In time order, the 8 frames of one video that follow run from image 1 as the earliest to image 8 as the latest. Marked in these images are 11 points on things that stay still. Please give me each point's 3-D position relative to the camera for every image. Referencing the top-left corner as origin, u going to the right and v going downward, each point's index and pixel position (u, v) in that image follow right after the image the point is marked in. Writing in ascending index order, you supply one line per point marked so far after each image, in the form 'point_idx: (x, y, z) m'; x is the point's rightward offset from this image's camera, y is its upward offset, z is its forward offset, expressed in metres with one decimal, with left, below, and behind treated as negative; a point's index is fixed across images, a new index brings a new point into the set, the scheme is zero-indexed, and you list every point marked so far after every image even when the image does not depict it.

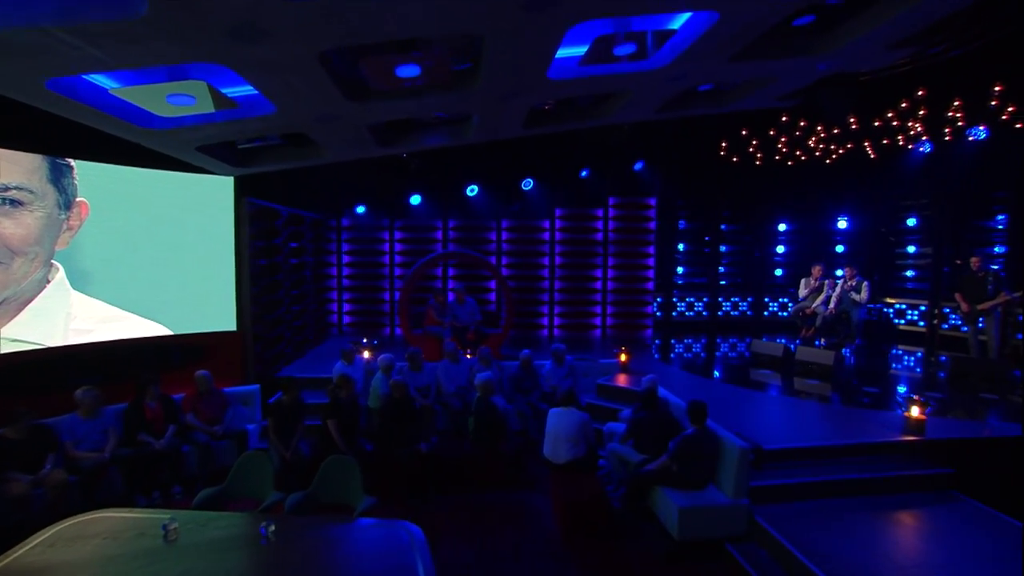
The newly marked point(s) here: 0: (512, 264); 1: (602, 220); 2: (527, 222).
0: (0.0, +0.6, +11.8) m
1: (+2.1, +1.6, +11.8) m
2: (+0.4, +1.6, +11.8) m
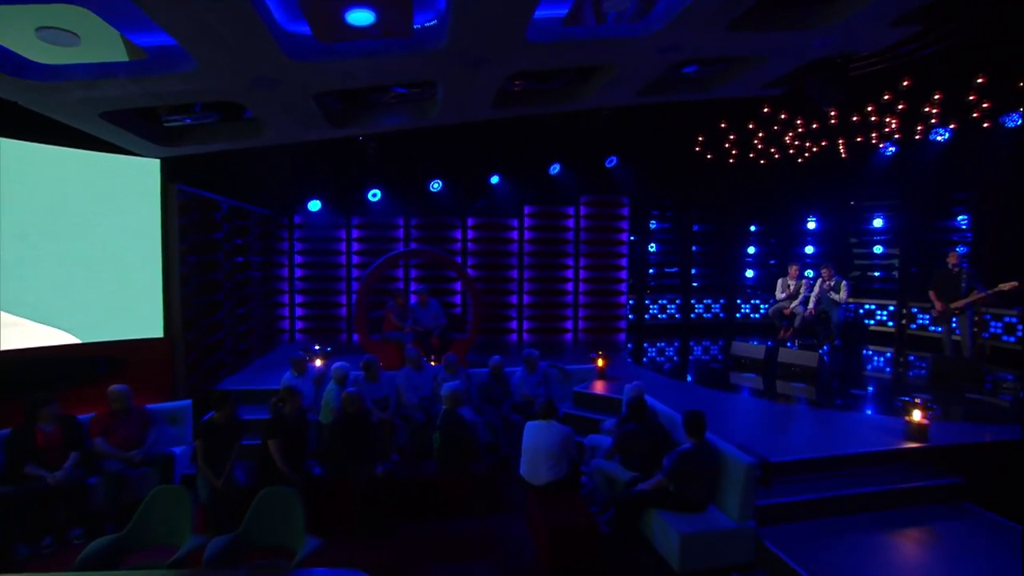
0: (-0.8, +0.5, +11.1) m
1: (+1.4, +1.6, +11.3) m
2: (-0.4, +1.5, +11.2) m
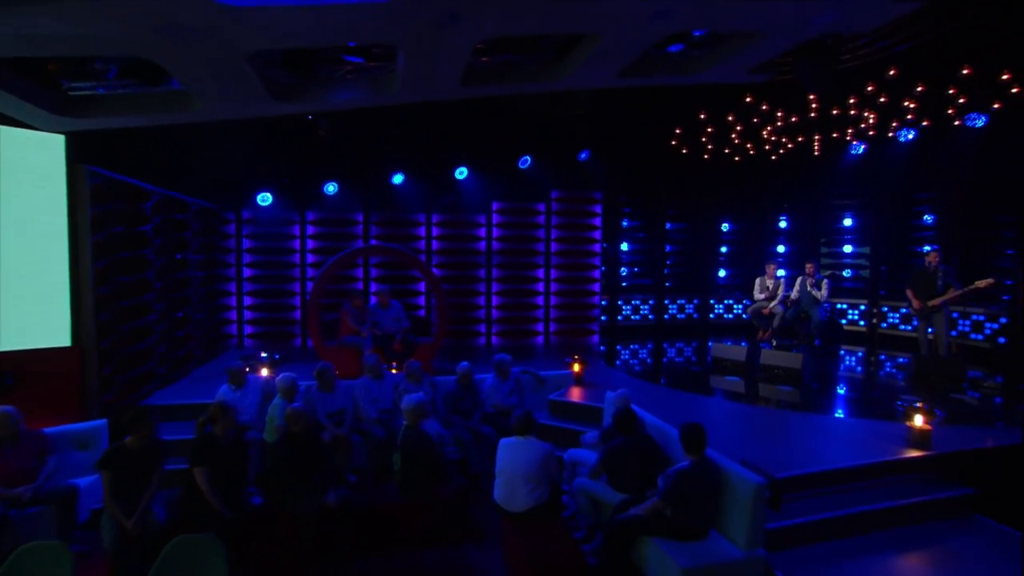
0: (-1.4, +0.5, +10.5) m
1: (+0.7, +1.6, +10.8) m
2: (-1.1, +1.5, +10.5) m
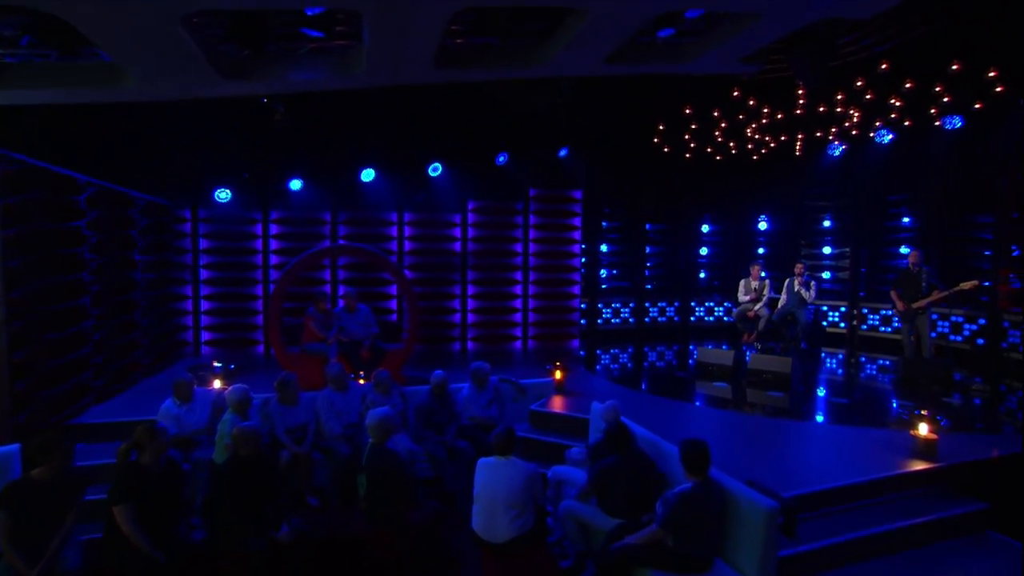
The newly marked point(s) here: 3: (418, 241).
0: (-1.9, +0.5, +9.9) m
1: (+0.2, +1.5, +10.4) m
2: (-1.6, +1.4, +10.0) m
3: (-1.9, +0.9, +9.9) m
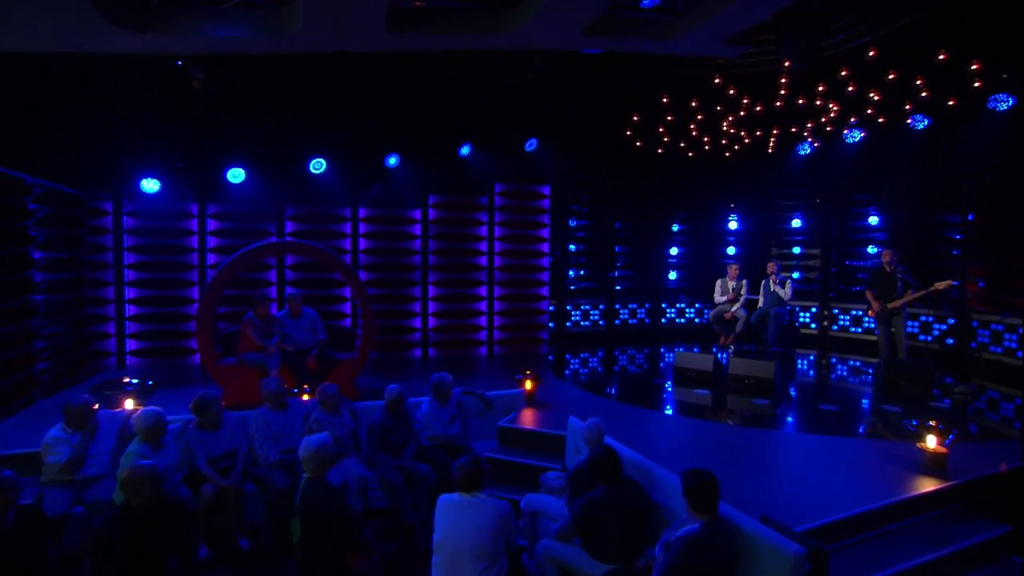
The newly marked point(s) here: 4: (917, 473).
0: (-2.6, +0.4, +9.1) m
1: (-0.5, +1.5, +9.7) m
2: (-2.2, +1.4, +9.2) m
3: (-2.5, +0.9, +9.1) m
4: (+3.4, -1.5, +4.1) m
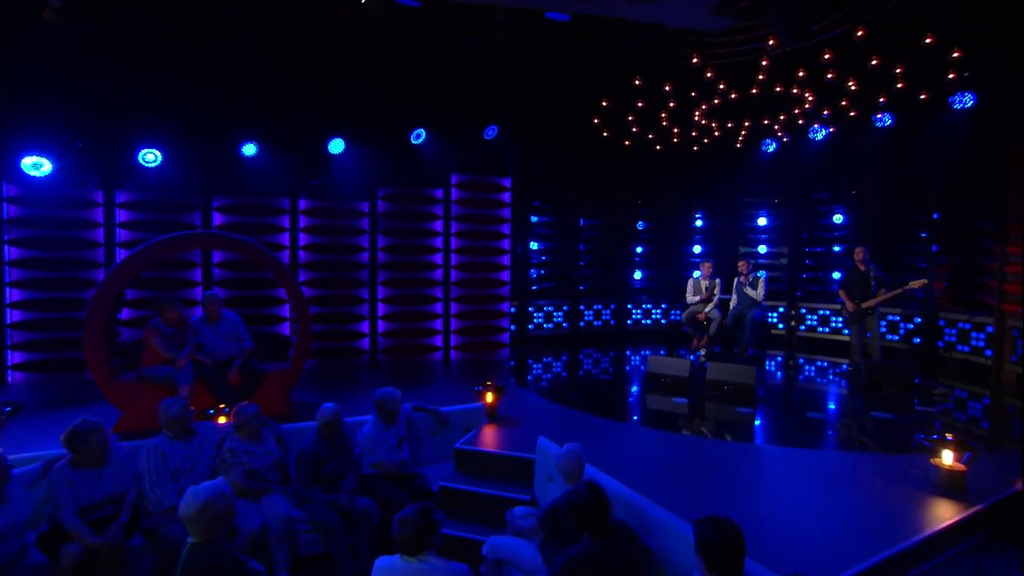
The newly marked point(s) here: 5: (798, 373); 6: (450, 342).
0: (-3.3, +0.4, +8.1) m
1: (-1.3, +1.5, +8.9) m
2: (-2.9, +1.4, +8.3) m
3: (-3.2, +0.9, +8.1) m
4: (+3.1, -1.5, +3.6) m
5: (+4.7, -1.4, +8.2) m
6: (-1.1, -1.0, +9.0) m
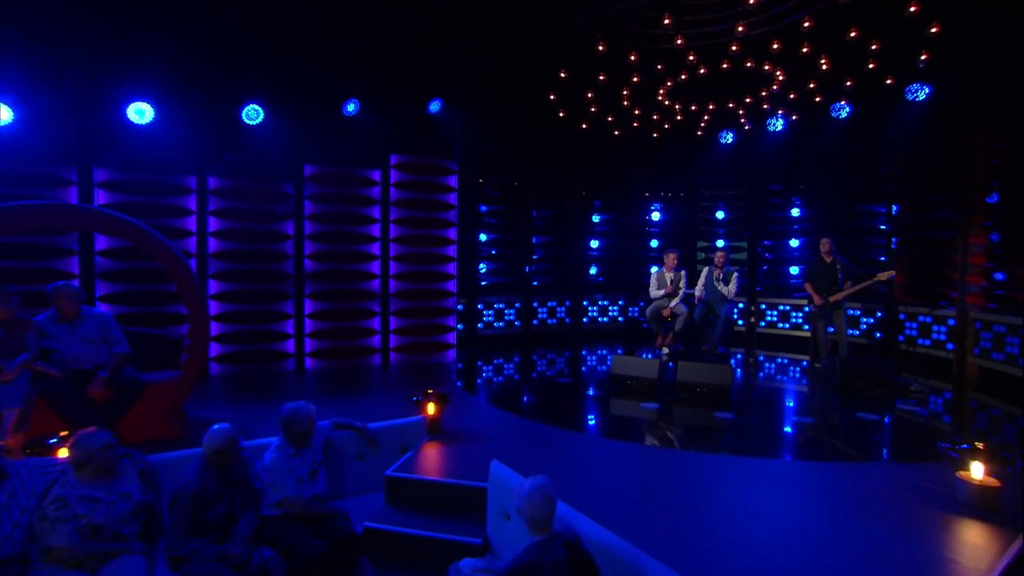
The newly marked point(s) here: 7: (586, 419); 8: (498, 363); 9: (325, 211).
0: (-4.0, +0.5, +6.9) m
1: (-2.1, +1.6, +7.8) m
2: (-3.7, +1.5, +7.0) m
3: (-4.0, +1.0, +6.9) m
4: (+2.8, -1.4, +3.0) m
5: (+3.9, -1.3, +7.8) m
6: (-2.0, -0.9, +8.0) m
7: (+0.8, -1.4, +5.4) m
8: (-0.2, -1.3, +8.4) m
9: (-2.8, +1.2, +7.5) m
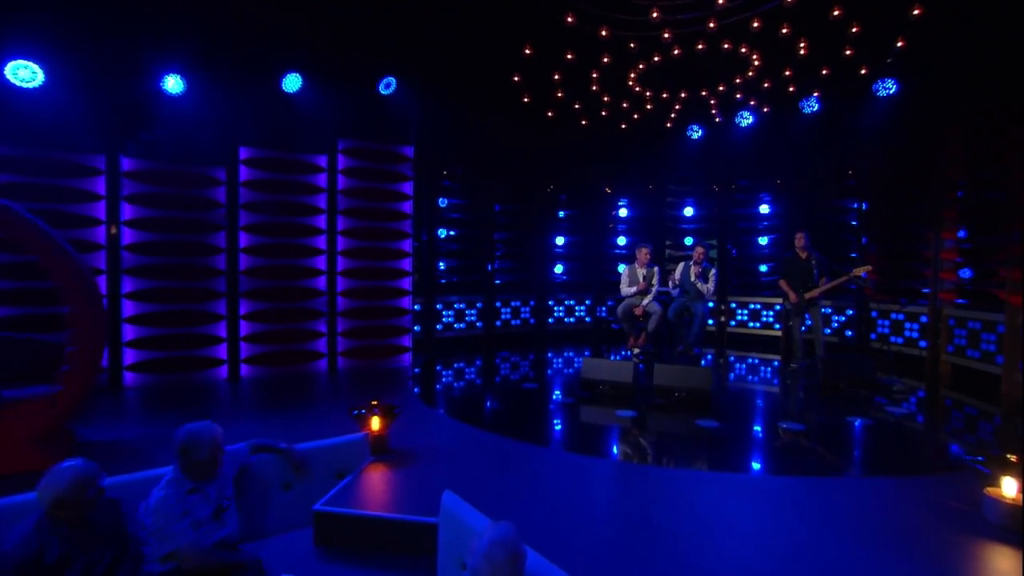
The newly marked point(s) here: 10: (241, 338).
0: (-4.5, +0.5, +5.9) m
1: (-2.7, +1.6, +7.0) m
2: (-4.2, +1.5, +6.1) m
3: (-4.5, +1.0, +5.9) m
4: (+2.5, -1.3, +2.6) m
5: (+3.4, -1.3, +7.4) m
6: (-2.5, -0.9, +7.2) m
7: (+0.4, -1.4, +4.8) m
8: (-0.8, -1.2, +7.7) m
9: (-3.3, +1.2, +6.6) m
10: (-3.6, -0.7, +6.6) m
